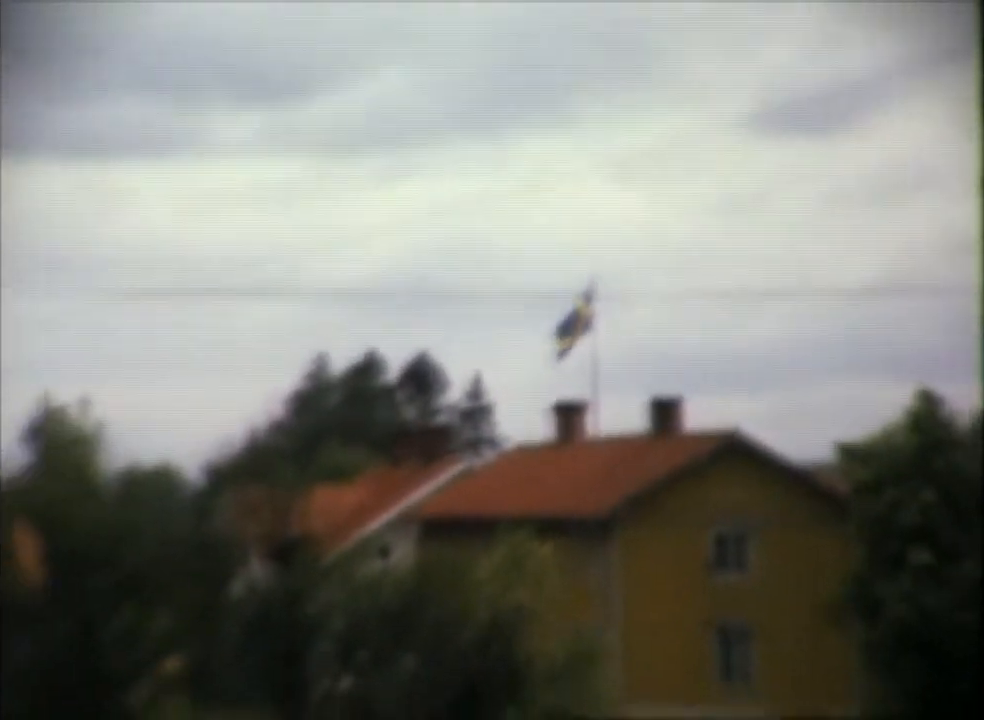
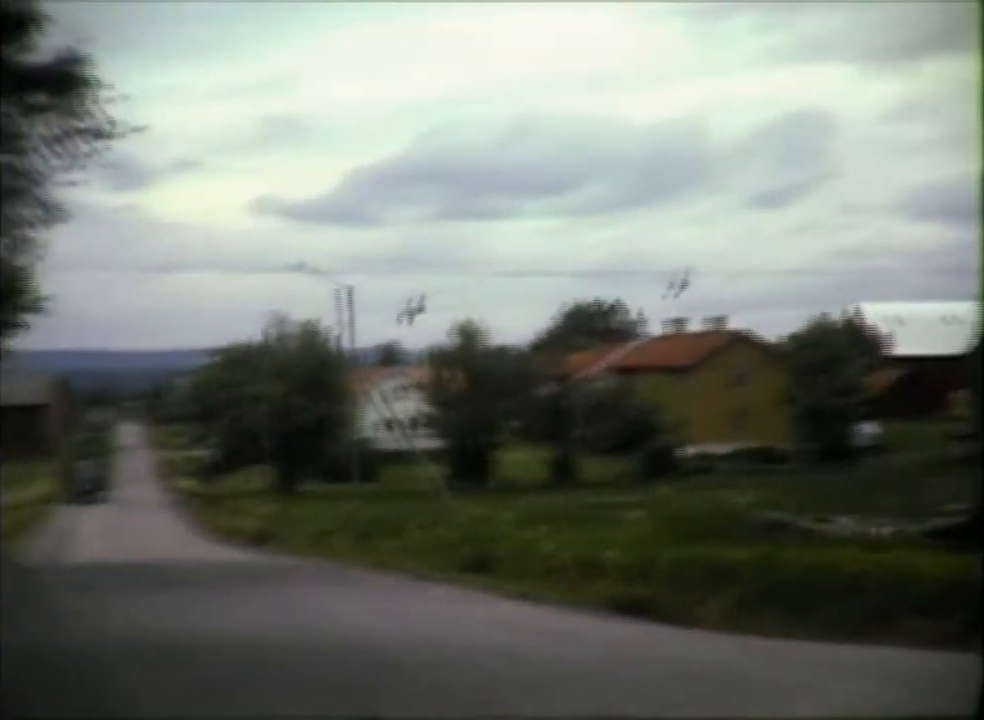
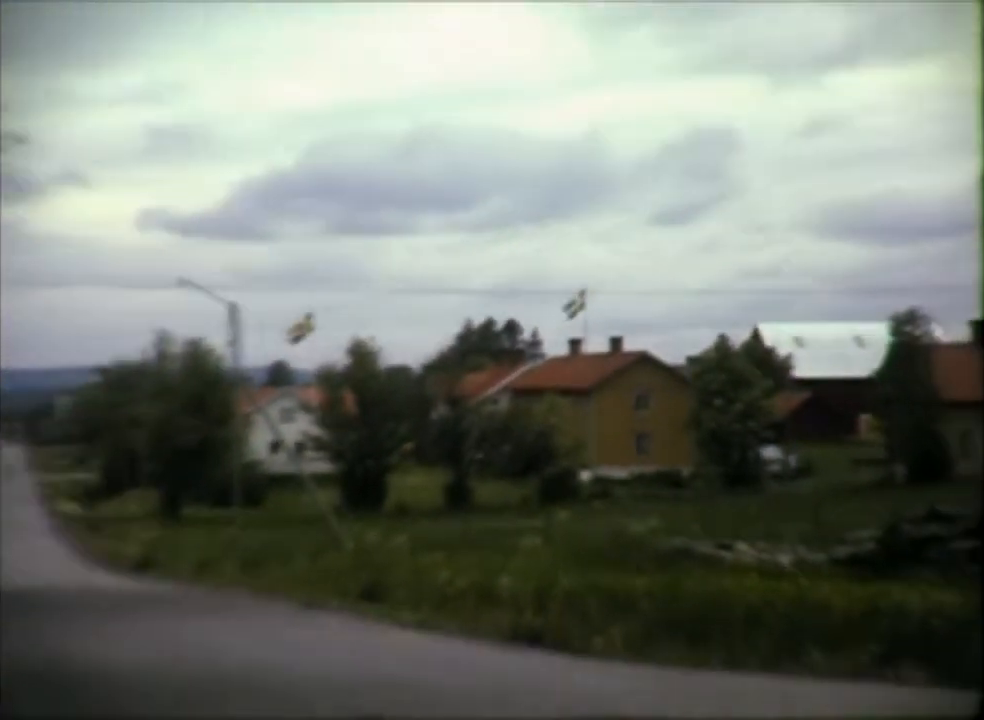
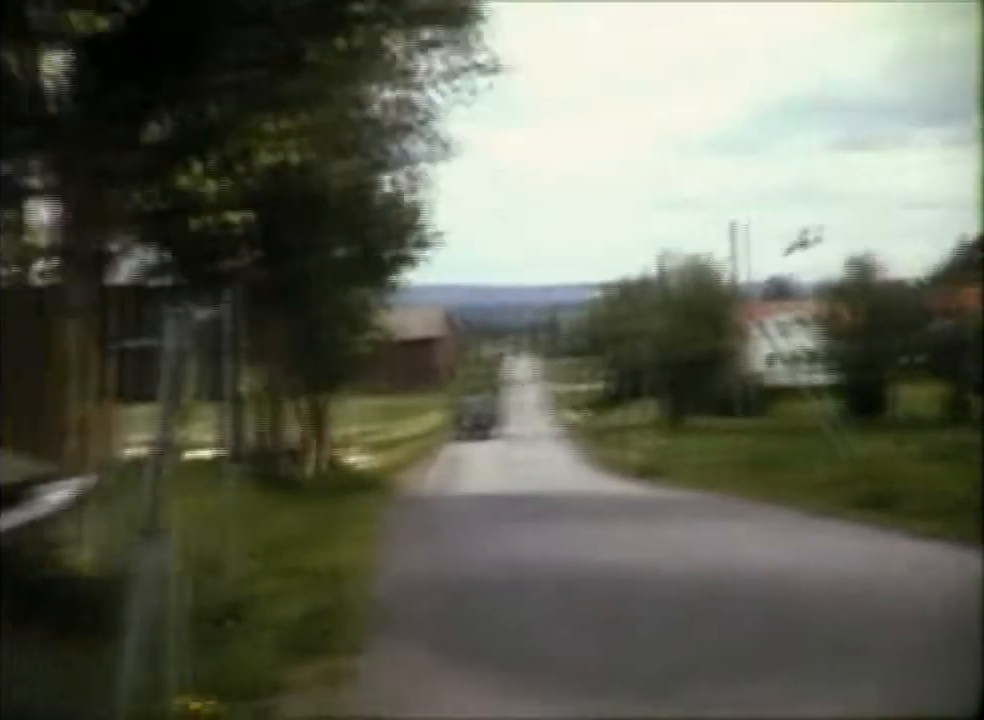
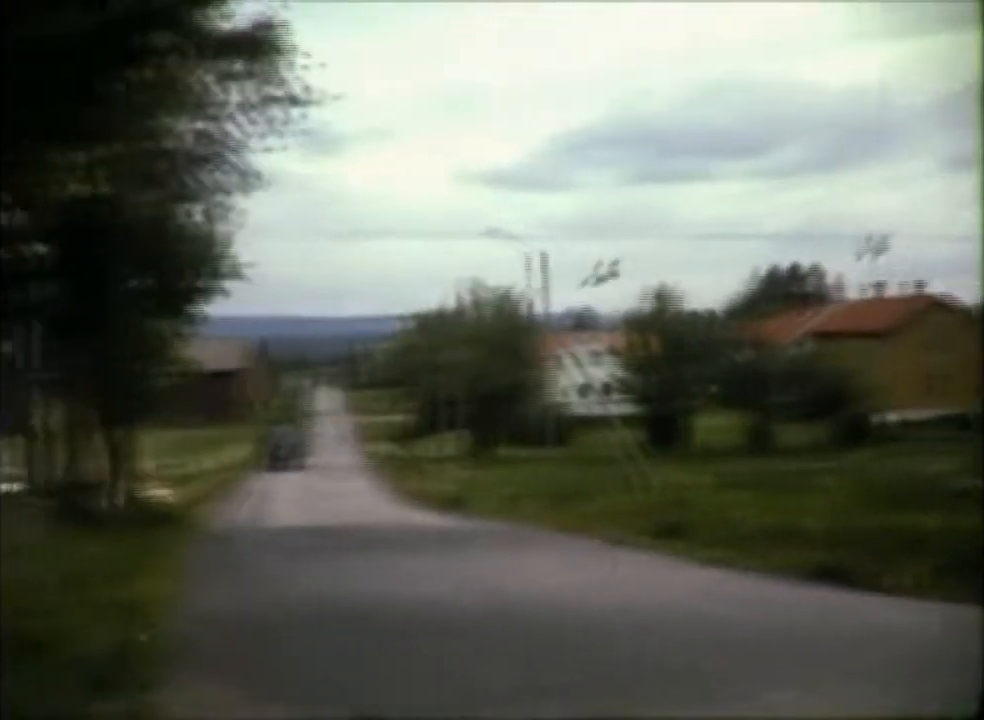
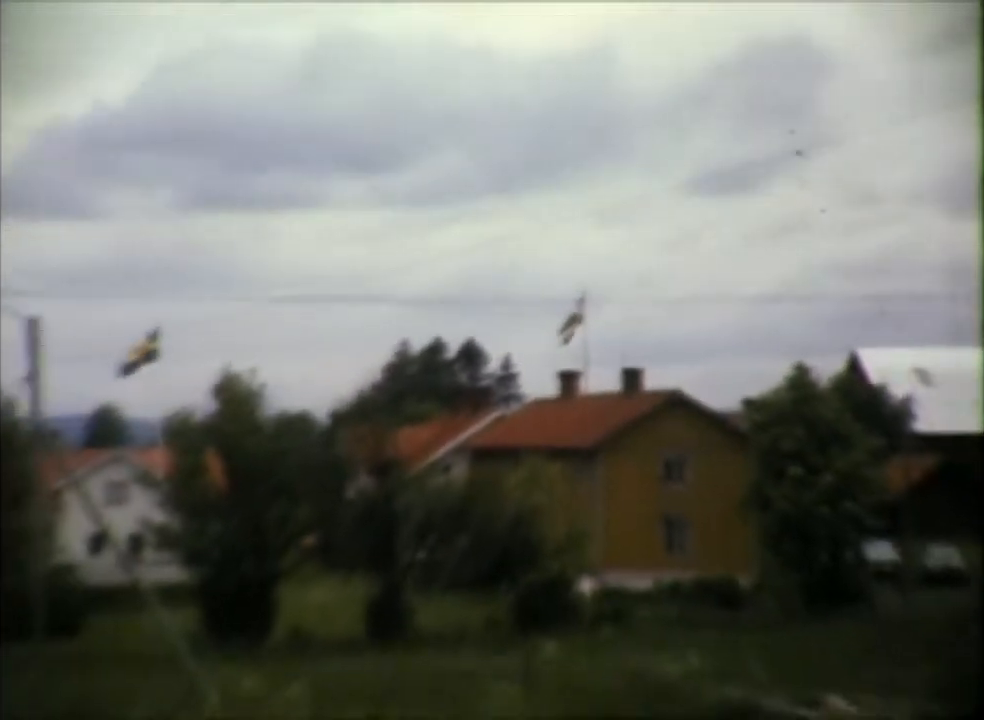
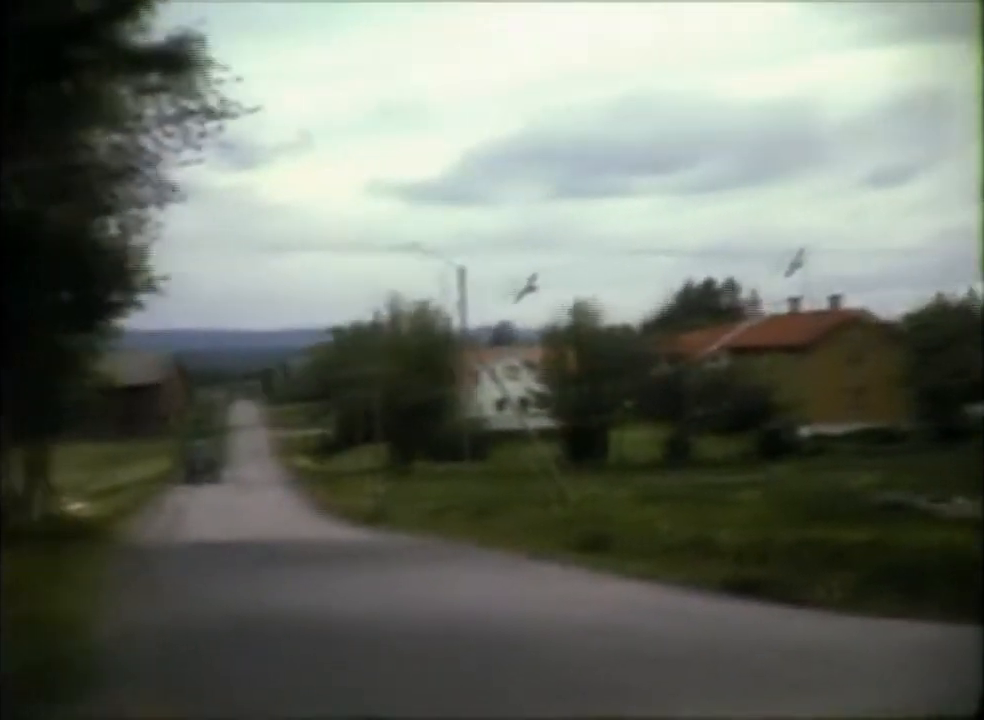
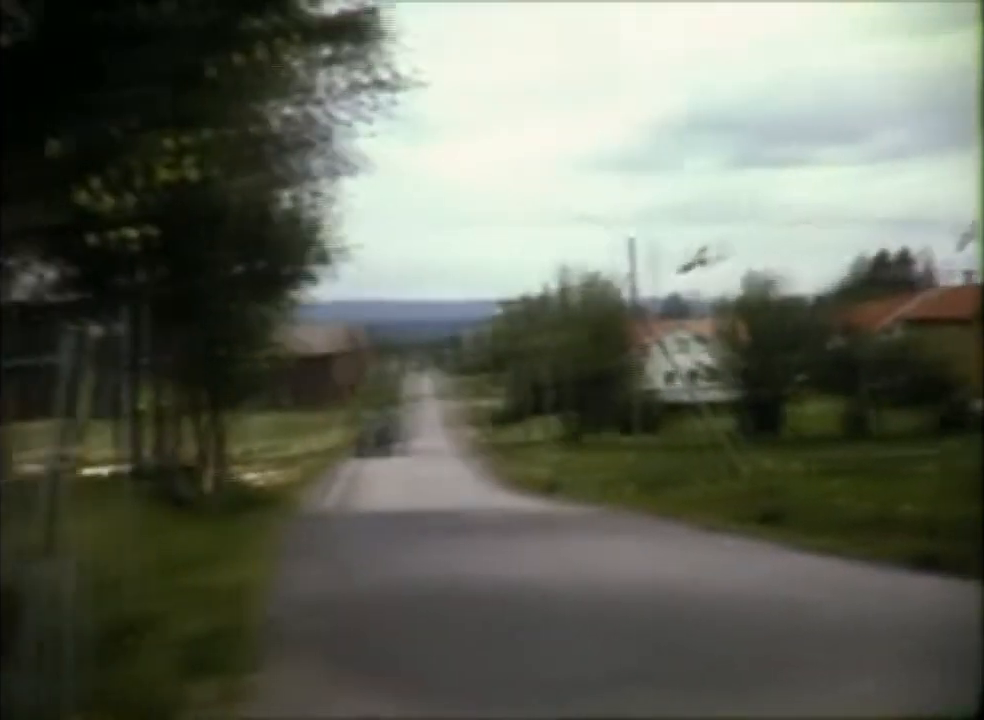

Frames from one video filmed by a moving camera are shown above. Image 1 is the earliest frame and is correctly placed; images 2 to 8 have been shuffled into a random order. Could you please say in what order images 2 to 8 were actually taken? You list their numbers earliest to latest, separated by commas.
6, 3, 2, 7, 5, 8, 4
